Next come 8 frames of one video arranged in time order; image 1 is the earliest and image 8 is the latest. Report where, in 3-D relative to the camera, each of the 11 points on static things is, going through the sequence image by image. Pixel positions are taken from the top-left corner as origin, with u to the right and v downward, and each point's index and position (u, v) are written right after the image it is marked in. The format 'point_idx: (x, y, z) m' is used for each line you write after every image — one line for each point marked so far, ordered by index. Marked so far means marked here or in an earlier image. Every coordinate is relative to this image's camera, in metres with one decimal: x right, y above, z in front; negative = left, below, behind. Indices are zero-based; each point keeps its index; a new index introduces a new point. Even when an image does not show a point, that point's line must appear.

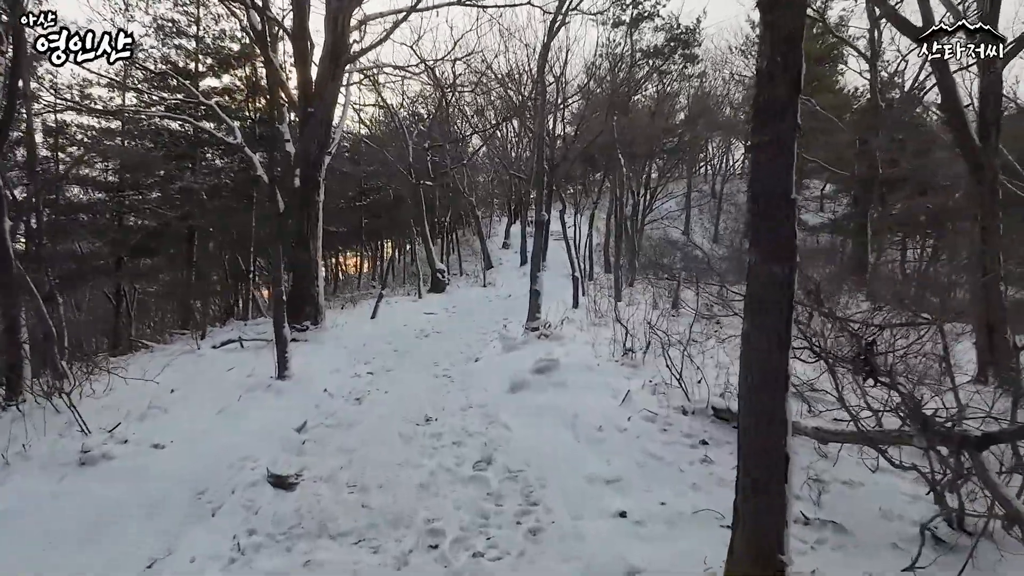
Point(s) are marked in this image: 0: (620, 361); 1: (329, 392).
0: (+0.9, -0.6, +5.7) m
1: (-1.6, -0.9, +5.8) m
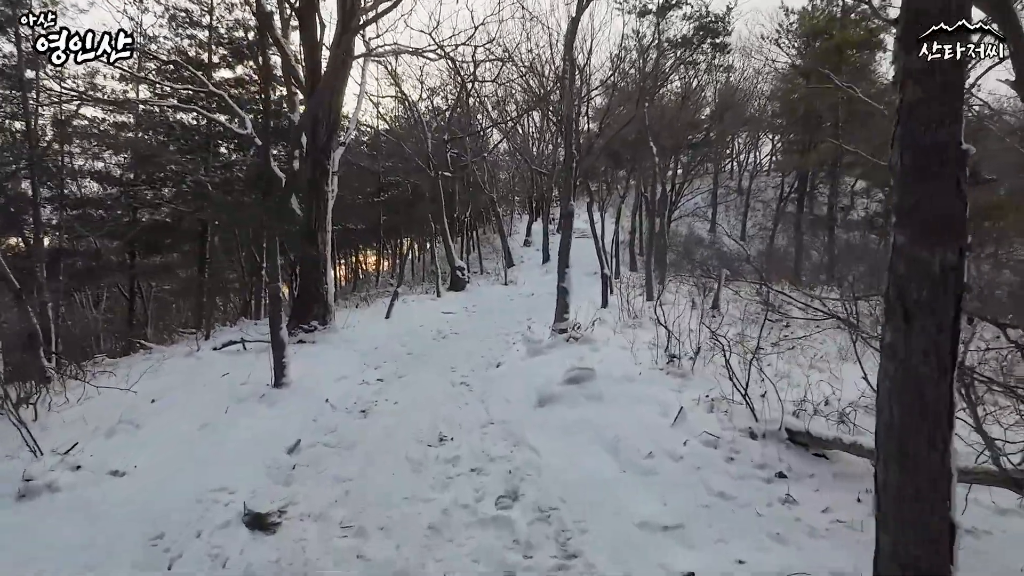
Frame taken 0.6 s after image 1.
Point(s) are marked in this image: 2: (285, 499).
0: (+1.1, -0.6, +5.0) m
1: (-1.4, -0.9, +5.1) m
2: (-1.1, -1.0, +3.4) m
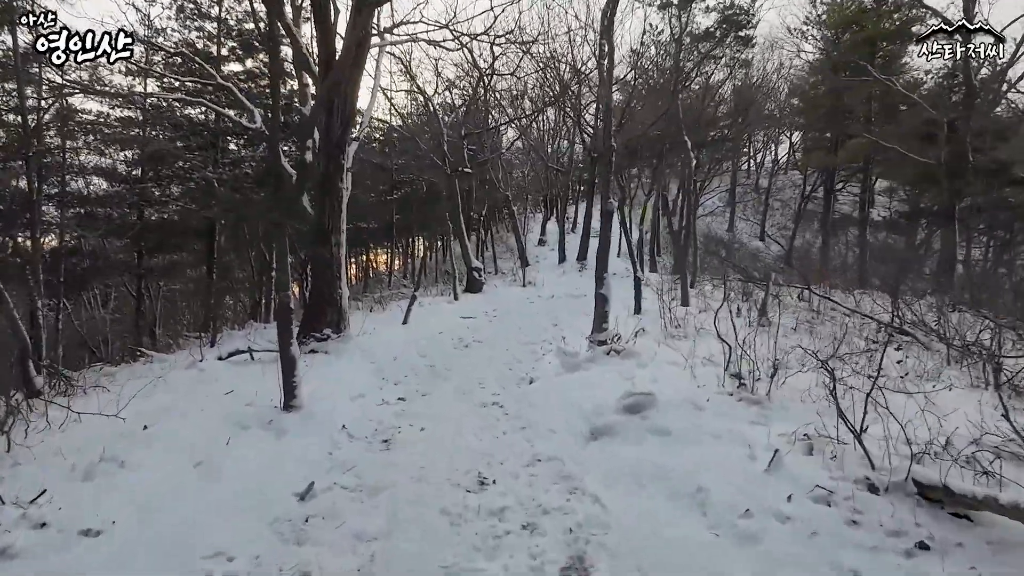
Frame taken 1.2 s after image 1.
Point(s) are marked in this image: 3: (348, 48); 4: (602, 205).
0: (+1.4, -0.7, +4.3) m
1: (-1.1, -0.9, +4.5) m
2: (-0.9, -1.1, +2.7) m
3: (-1.6, +2.3, +6.7) m
4: (+0.9, +0.8, +6.7) m
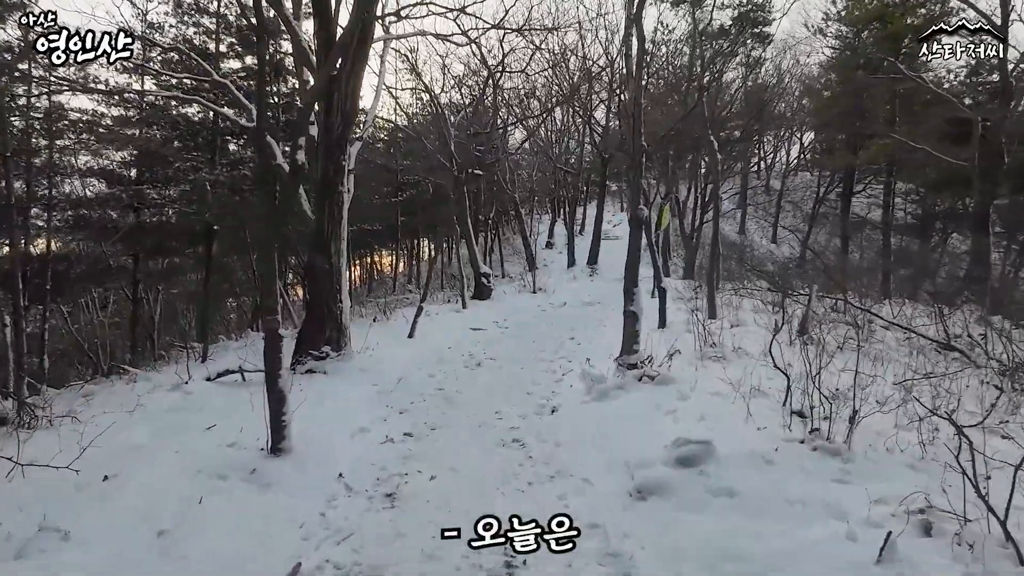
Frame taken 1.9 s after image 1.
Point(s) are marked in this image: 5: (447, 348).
0: (+1.5, -0.8, +3.6) m
1: (-0.9, -1.1, +3.8) m
2: (-0.7, -1.2, +2.0) m
3: (-1.4, +2.2, +6.0) m
4: (+1.1, +0.7, +6.0) m
5: (-0.8, -0.7, +8.3) m
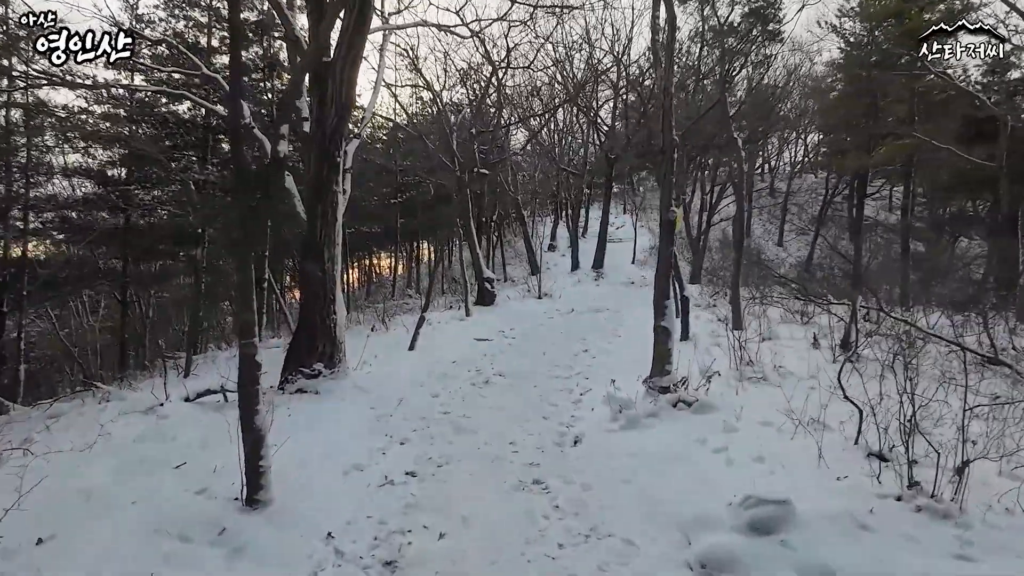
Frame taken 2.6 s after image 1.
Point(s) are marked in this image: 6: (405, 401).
0: (+1.7, -0.9, +2.9) m
1: (-0.8, -1.1, +3.1) m
2: (-0.6, -1.3, +1.4) m
3: (-1.3, +2.1, +5.3) m
4: (+1.2, +0.6, +5.3) m
5: (-0.7, -0.8, +7.6) m
6: (-0.9, -1.0, +5.9) m
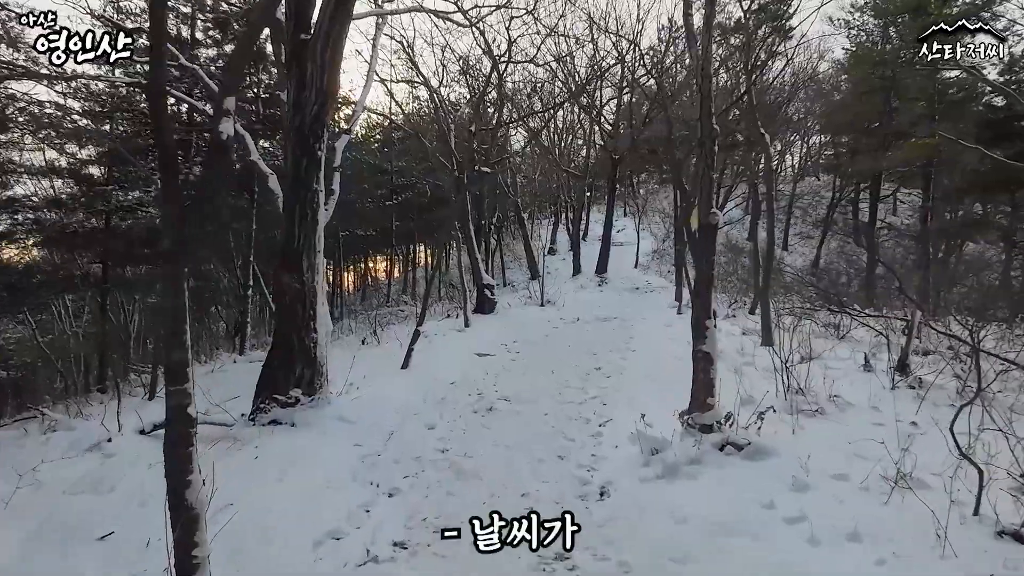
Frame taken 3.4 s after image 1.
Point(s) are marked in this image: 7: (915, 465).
0: (+1.7, -1.0, +2.0) m
1: (-0.7, -1.2, +2.3) m
2: (-0.5, -1.4, +0.5) m
3: (-1.2, +2.0, +4.5) m
4: (+1.2, +0.5, +4.5) m
5: (-0.6, -0.9, +6.8) m
6: (-0.9, -1.1, +5.0) m
7: (+2.1, -0.9, +3.6) m
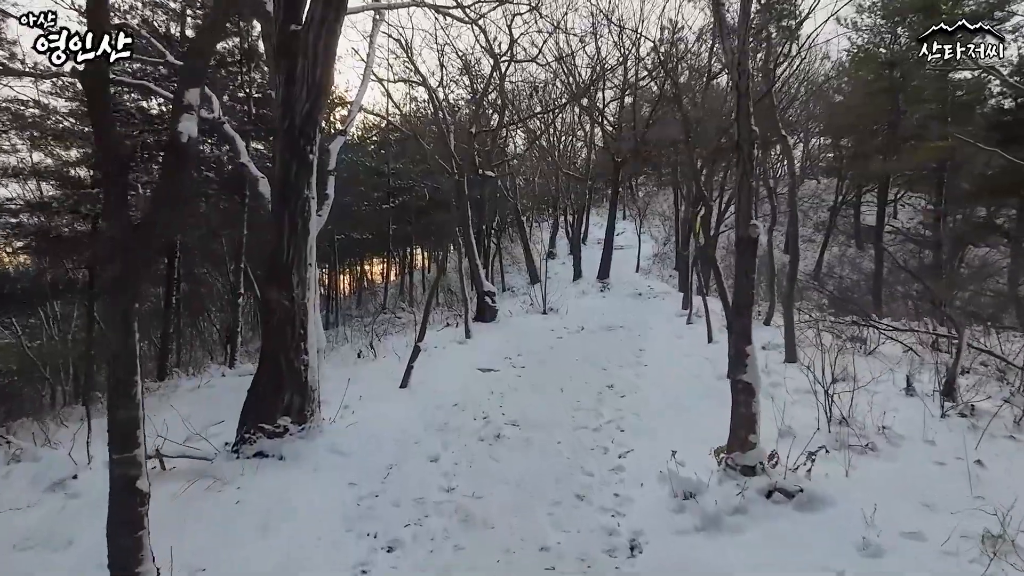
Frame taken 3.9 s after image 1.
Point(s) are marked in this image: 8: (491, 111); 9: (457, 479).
0: (+1.8, -1.1, +1.6) m
1: (-0.6, -1.4, +1.7) m
2: (-0.4, -1.5, 0.0) m
3: (-1.1, +1.9, +4.0) m
4: (+1.3, +0.3, +4.0) m
5: (-0.6, -1.1, +6.2) m
6: (-0.8, -1.2, +4.5) m
7: (+2.2, -1.0, +3.1) m
8: (-0.5, +4.3, +16.6) m
9: (-0.4, -1.2, +4.5) m
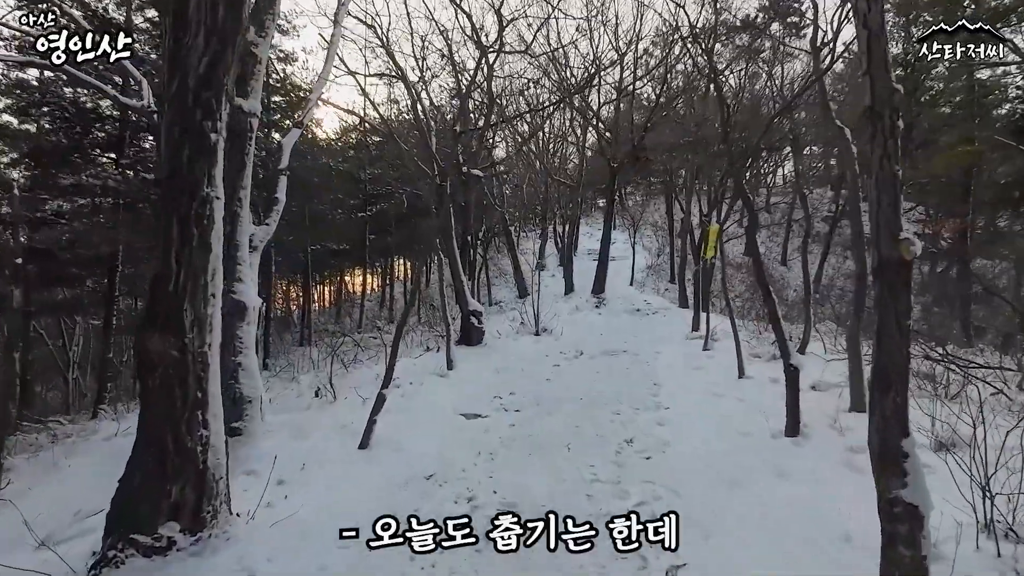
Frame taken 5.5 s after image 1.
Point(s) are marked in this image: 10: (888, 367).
0: (+1.9, -1.3, 0.0) m
1: (-0.6, -1.5, +0.2) m
2: (-0.3, -1.6, -1.6) m
3: (-1.1, +1.7, +2.4) m
4: (+1.3, +0.1, +2.5) m
5: (-0.6, -1.3, +4.7) m
6: (-0.8, -1.4, +2.9) m
7: (+2.2, -1.2, +1.6) m
8: (-0.8, +3.9, +15.0) m
9: (-0.4, -1.4, +2.9) m
10: (+1.3, -0.3, +2.4) m
